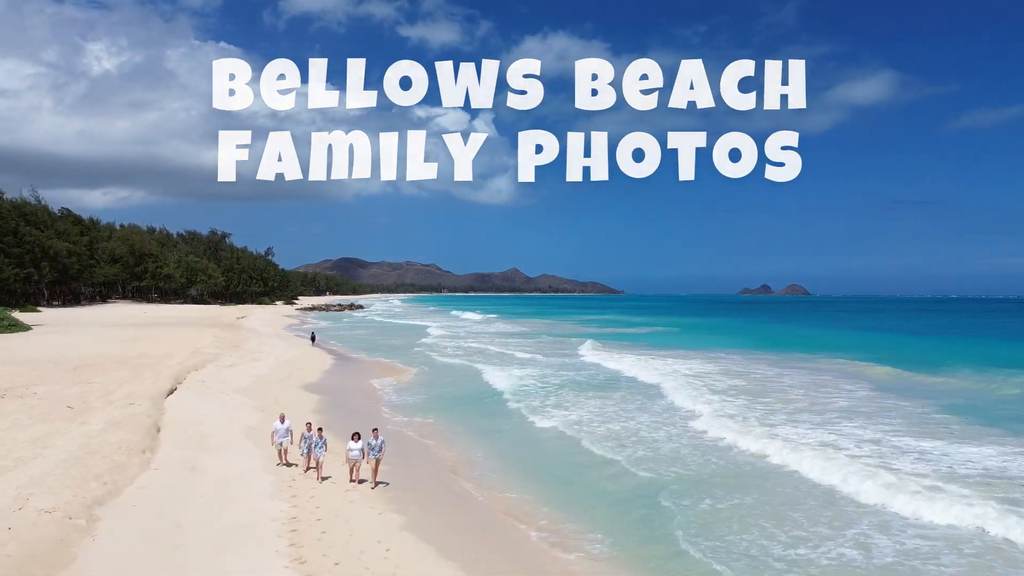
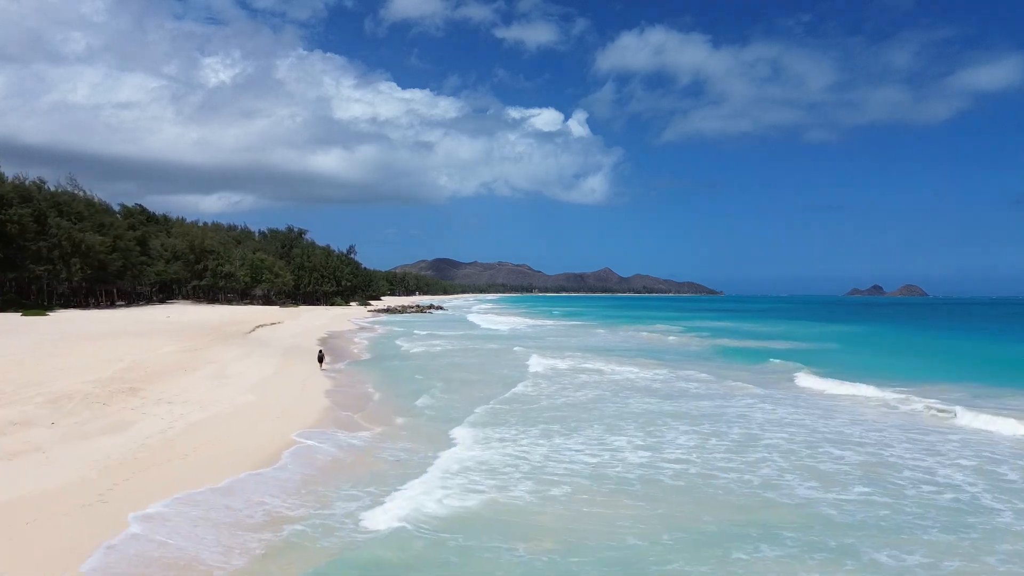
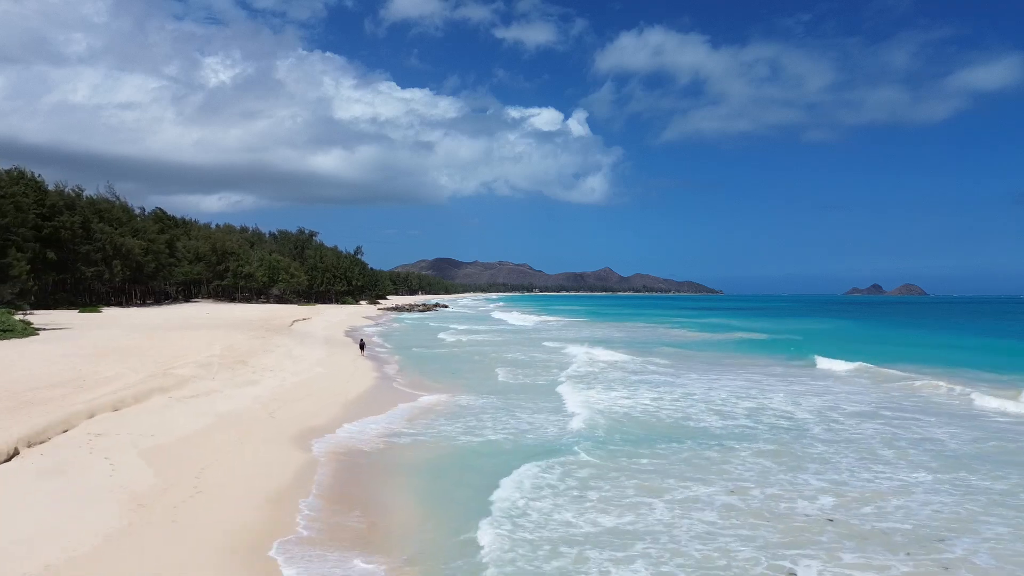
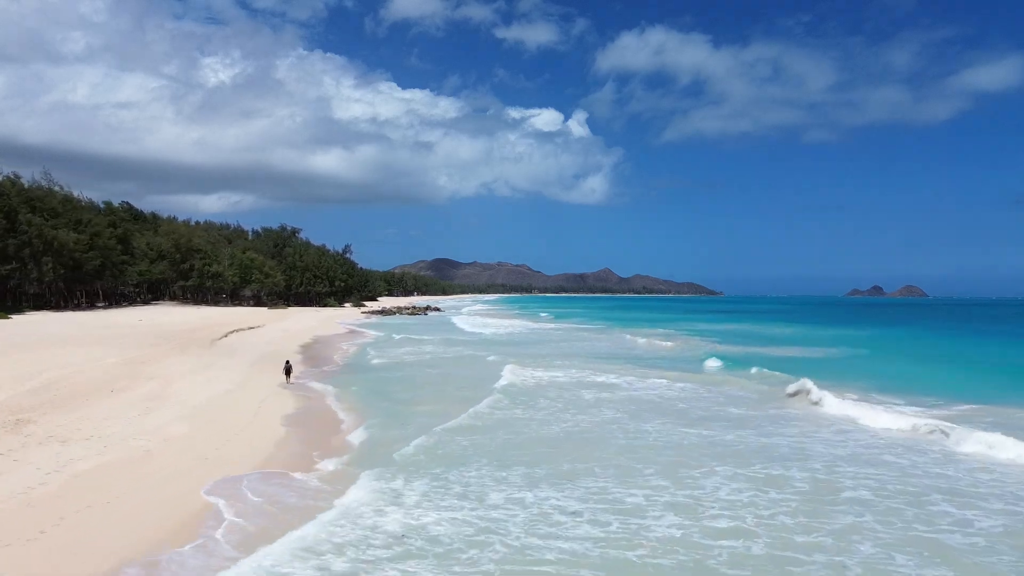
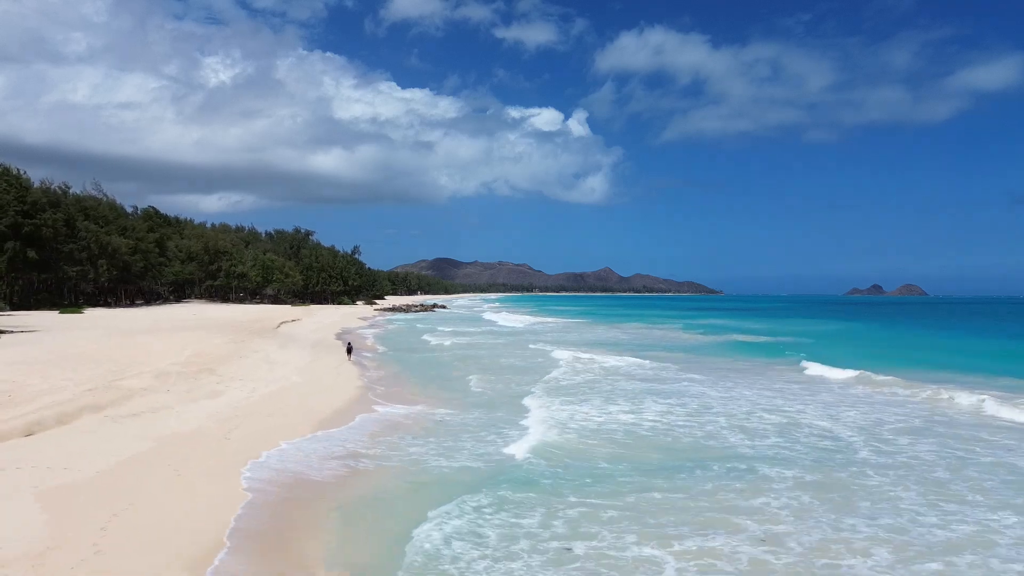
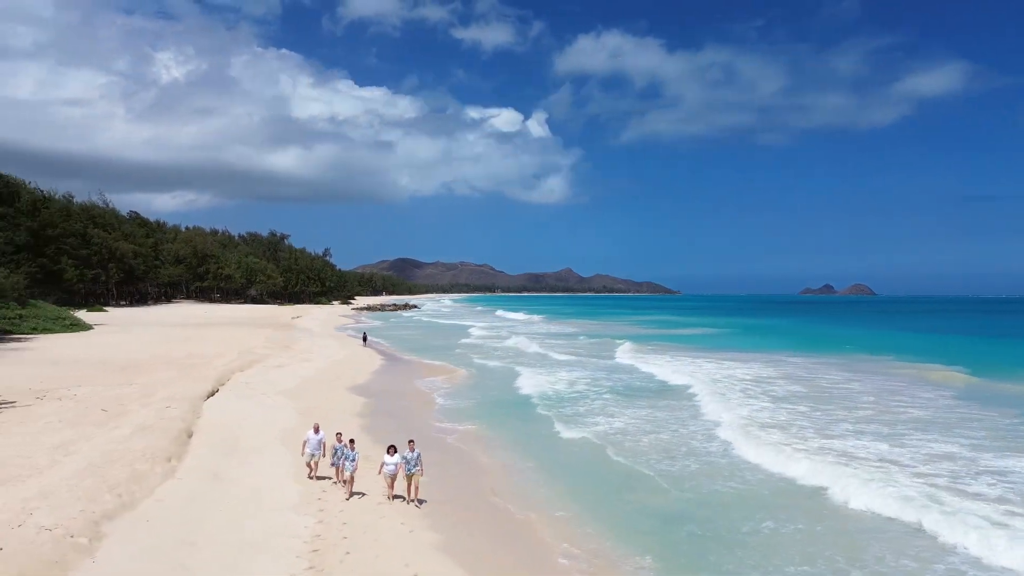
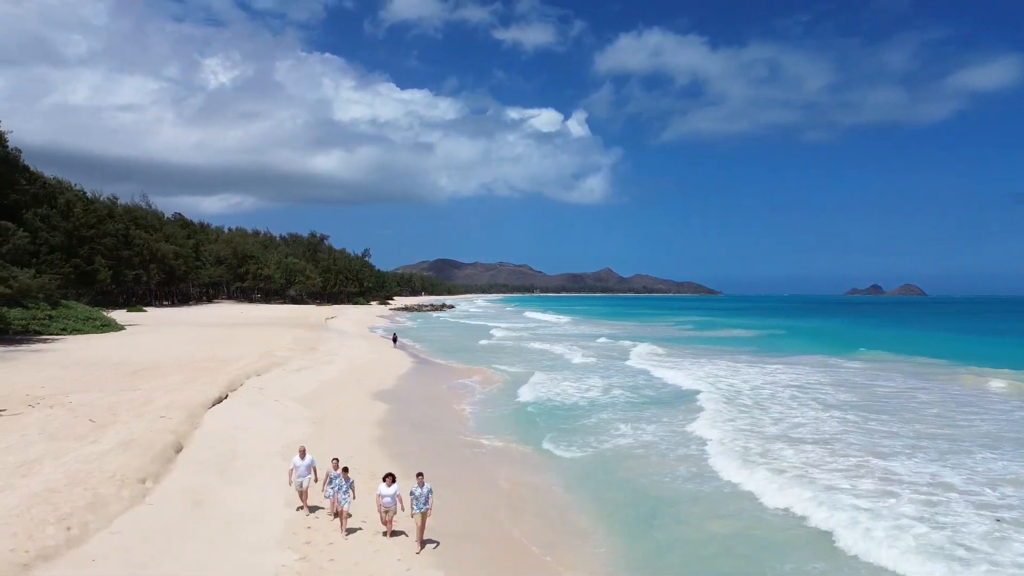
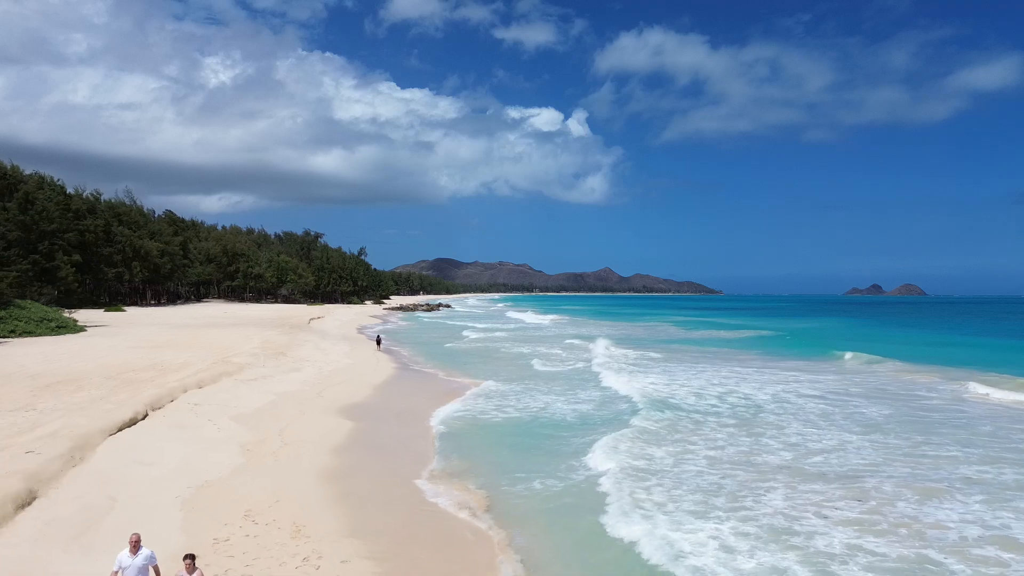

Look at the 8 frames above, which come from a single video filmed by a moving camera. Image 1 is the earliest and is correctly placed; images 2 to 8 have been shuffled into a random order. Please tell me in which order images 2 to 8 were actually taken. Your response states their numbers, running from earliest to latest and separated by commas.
6, 7, 8, 3, 5, 2, 4
